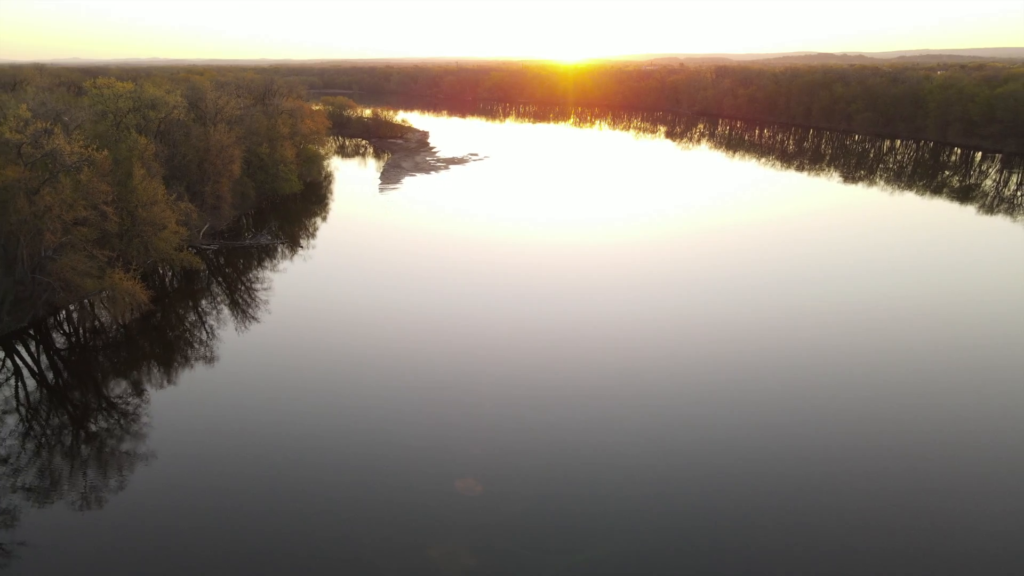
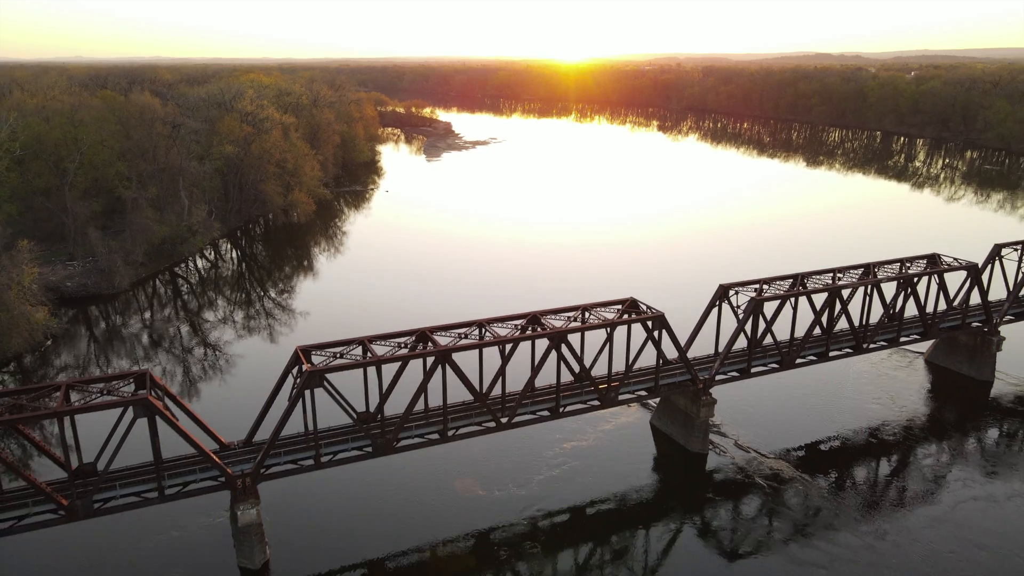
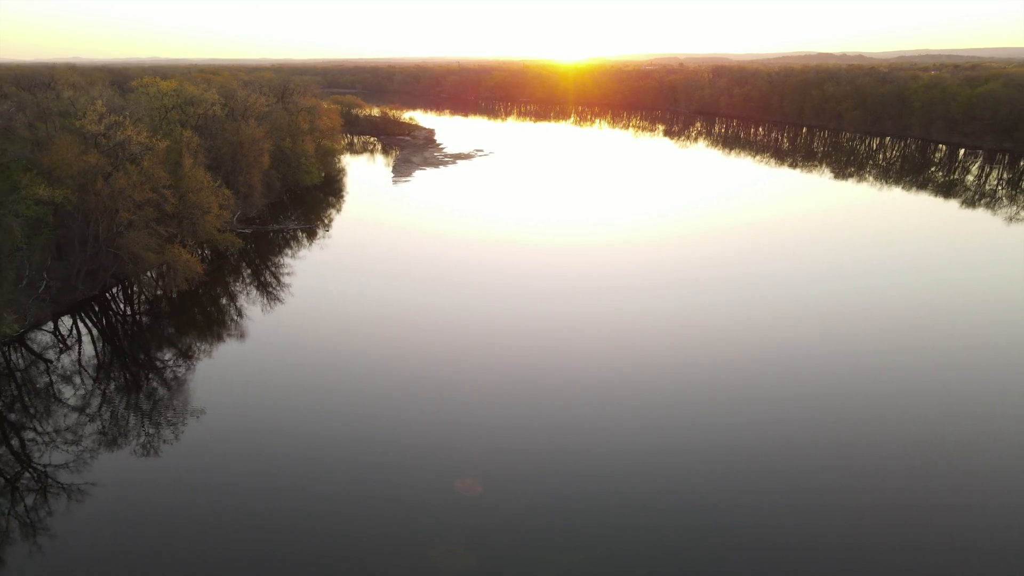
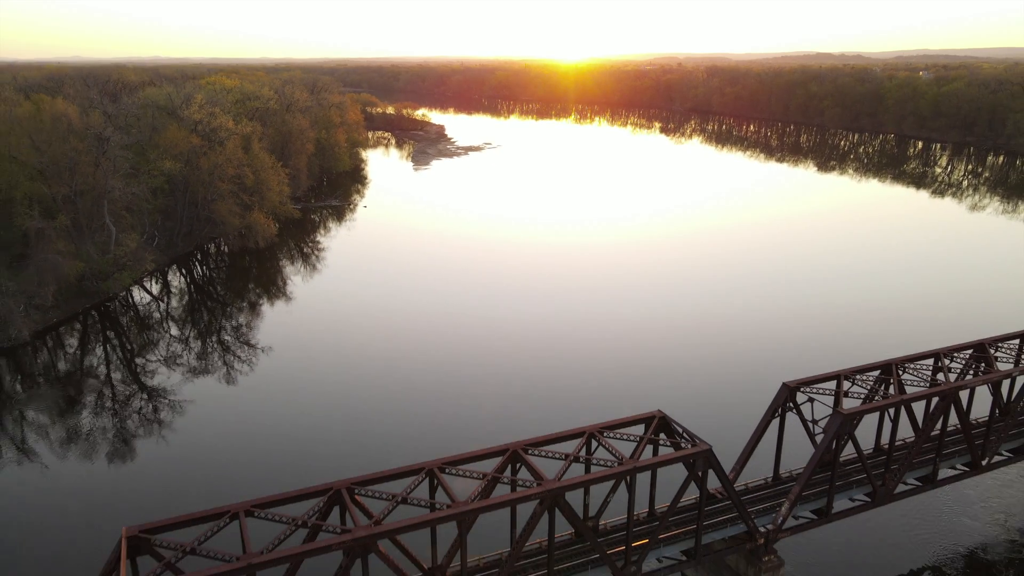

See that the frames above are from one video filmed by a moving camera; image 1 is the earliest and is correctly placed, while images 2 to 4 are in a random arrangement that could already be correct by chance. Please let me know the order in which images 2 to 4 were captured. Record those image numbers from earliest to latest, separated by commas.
3, 4, 2
